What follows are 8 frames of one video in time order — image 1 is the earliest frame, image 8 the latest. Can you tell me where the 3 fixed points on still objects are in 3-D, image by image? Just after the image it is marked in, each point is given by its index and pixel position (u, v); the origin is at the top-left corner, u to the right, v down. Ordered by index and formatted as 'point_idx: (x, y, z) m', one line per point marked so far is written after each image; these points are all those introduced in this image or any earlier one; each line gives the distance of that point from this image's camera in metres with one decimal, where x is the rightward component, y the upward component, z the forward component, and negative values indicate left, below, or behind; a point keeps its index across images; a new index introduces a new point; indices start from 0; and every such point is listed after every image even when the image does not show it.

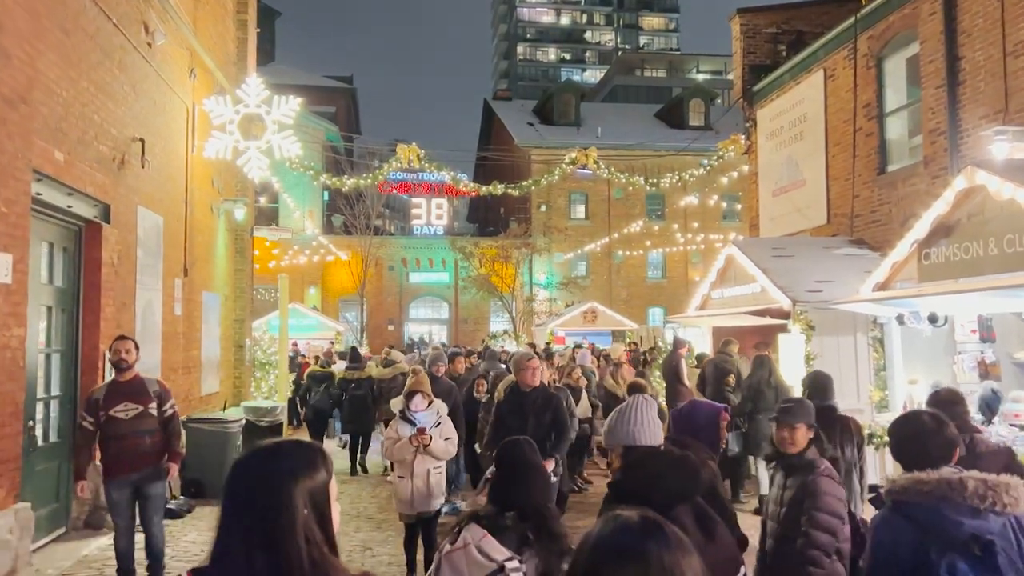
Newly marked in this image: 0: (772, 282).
0: (+3.6, +0.1, +11.2) m
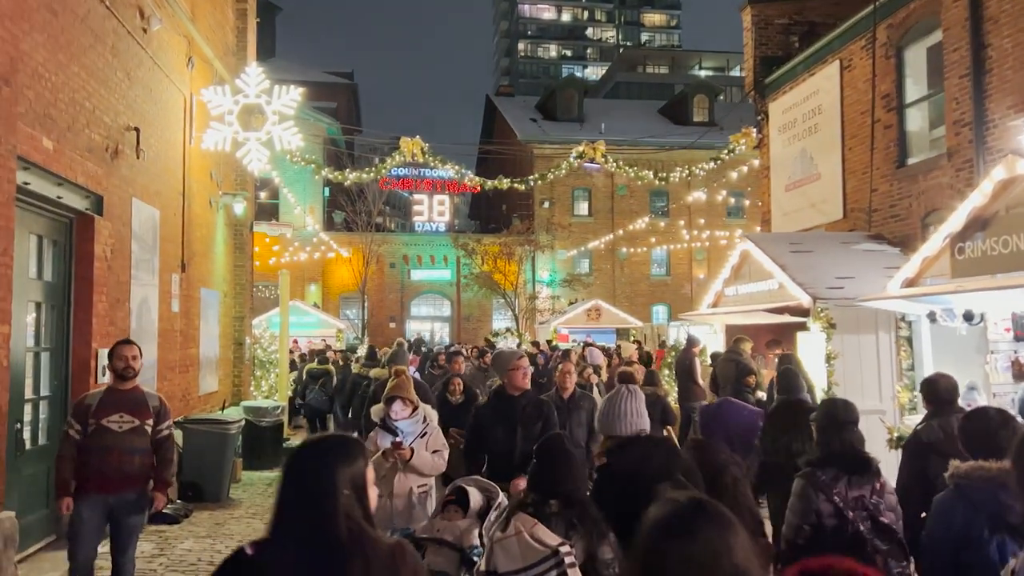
0: (+3.8, +0.1, +10.8) m
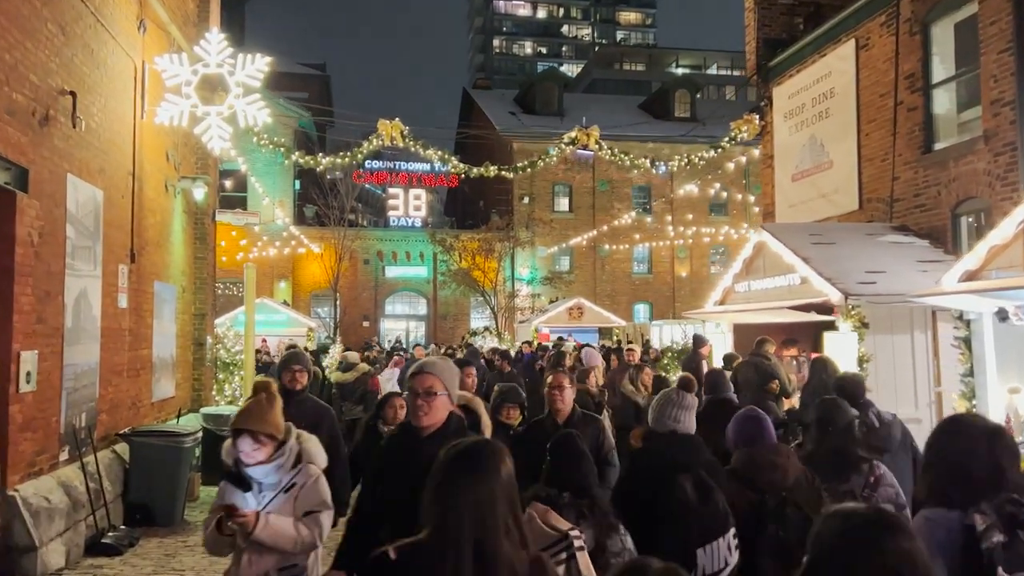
0: (+3.7, +0.2, +9.7) m
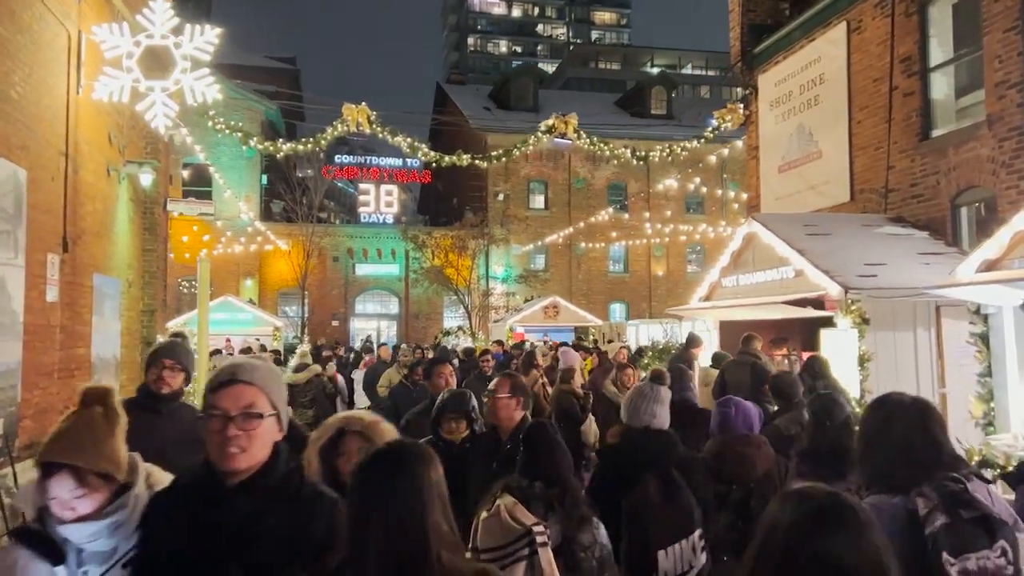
0: (+3.4, +0.3, +9.0) m
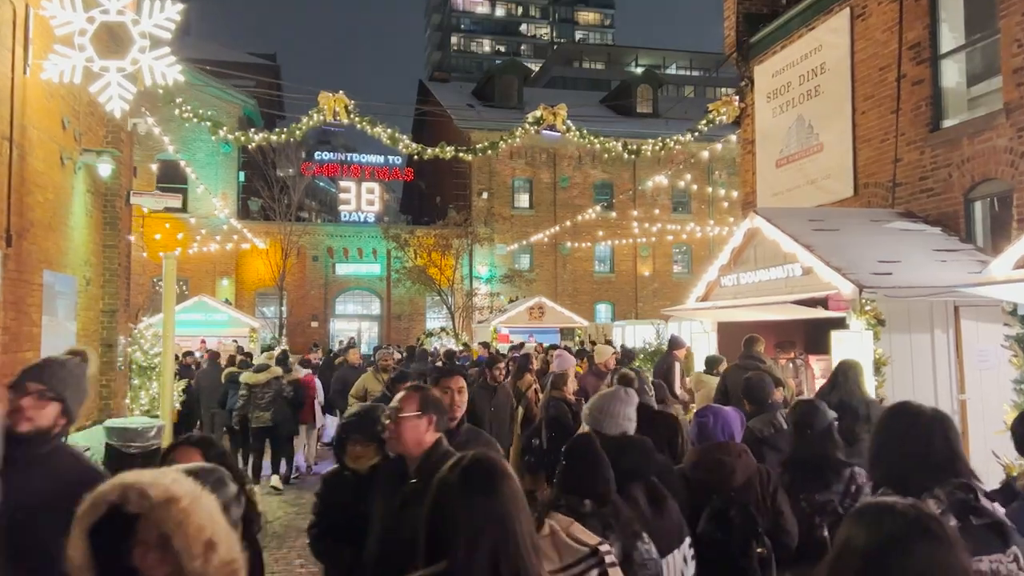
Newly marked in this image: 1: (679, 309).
0: (+3.3, +0.3, +8.4) m
1: (+2.4, -0.3, +11.3) m
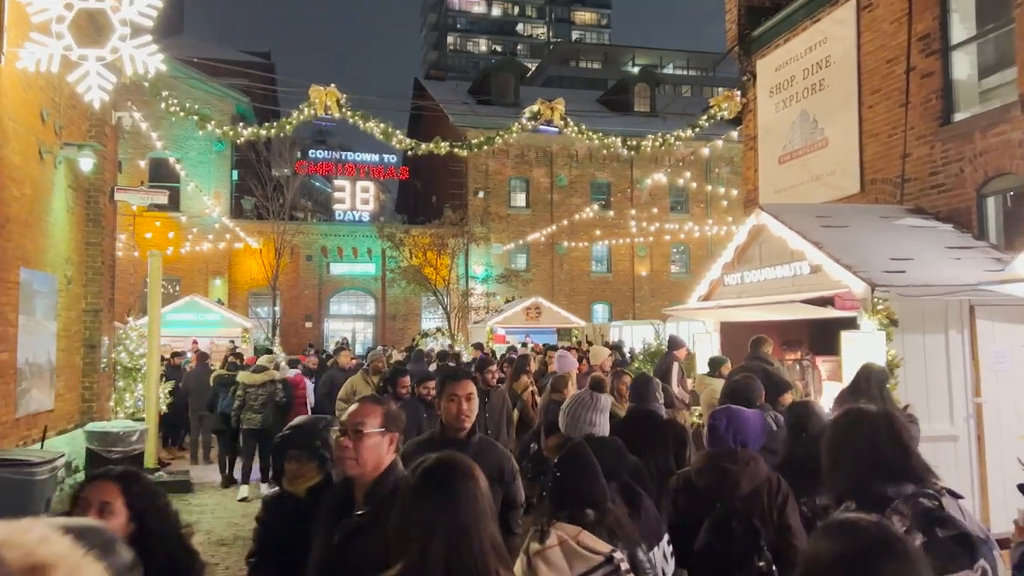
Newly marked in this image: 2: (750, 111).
0: (+3.2, +0.3, +8.0) m
1: (+2.3, -0.3, +11.0) m
2: (+4.3, +3.2, +14.3) m
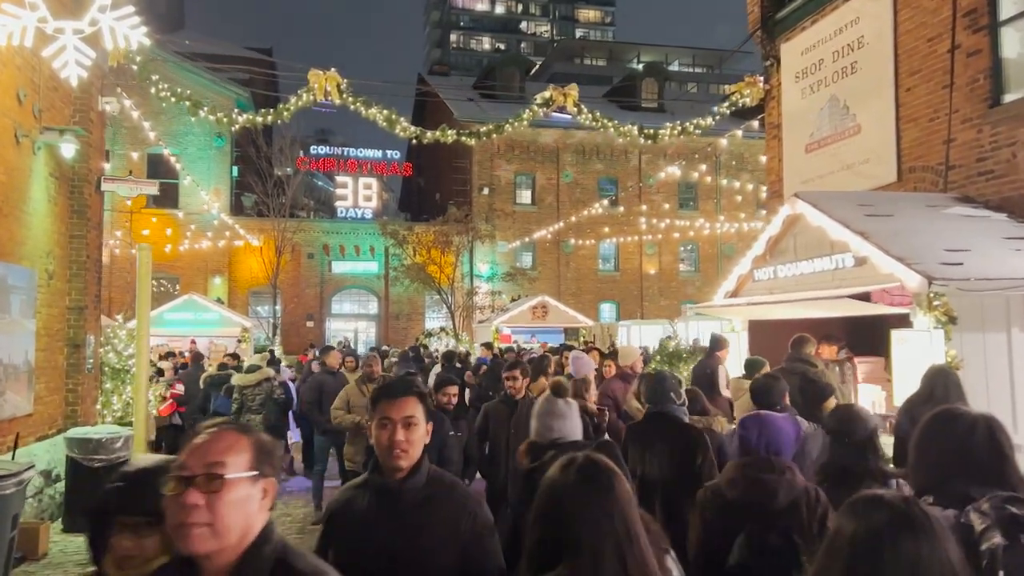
0: (+3.4, +0.4, +7.3) m
1: (+2.5, -0.2, +10.3) m
2: (+4.5, +3.3, +13.5) m
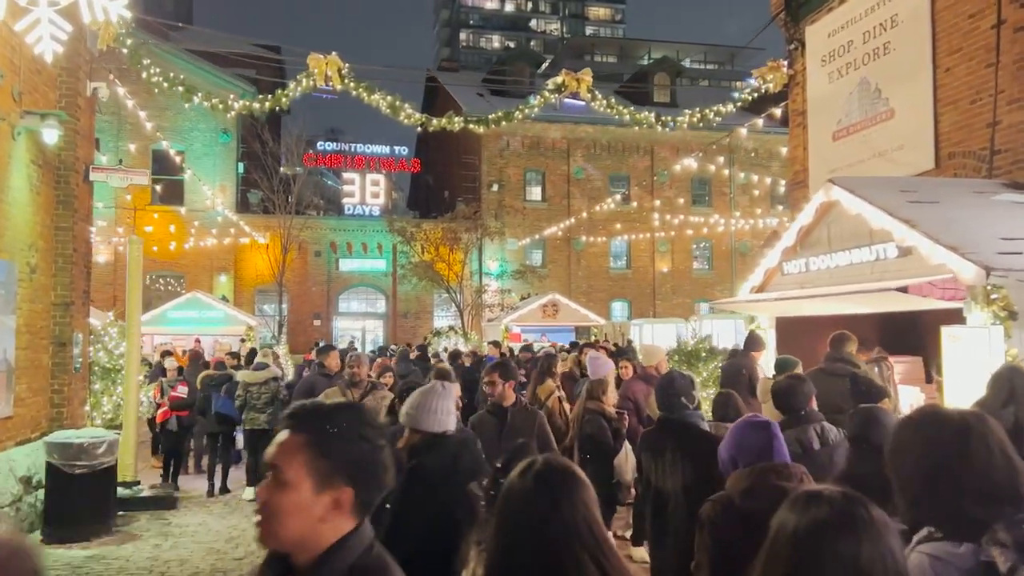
0: (+3.5, +0.4, +6.6) m
1: (+2.6, -0.2, +9.6) m
2: (+4.6, +3.3, +12.9) m
